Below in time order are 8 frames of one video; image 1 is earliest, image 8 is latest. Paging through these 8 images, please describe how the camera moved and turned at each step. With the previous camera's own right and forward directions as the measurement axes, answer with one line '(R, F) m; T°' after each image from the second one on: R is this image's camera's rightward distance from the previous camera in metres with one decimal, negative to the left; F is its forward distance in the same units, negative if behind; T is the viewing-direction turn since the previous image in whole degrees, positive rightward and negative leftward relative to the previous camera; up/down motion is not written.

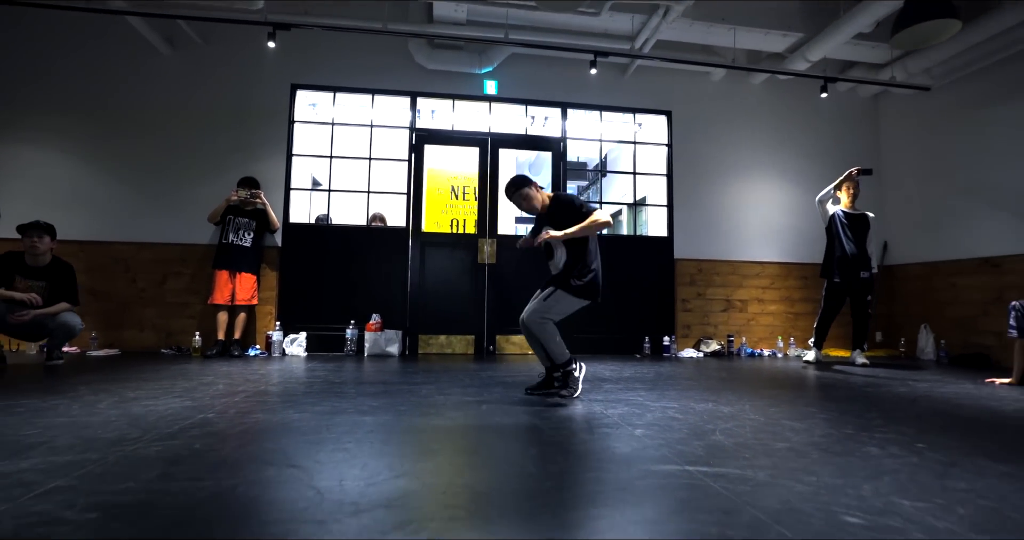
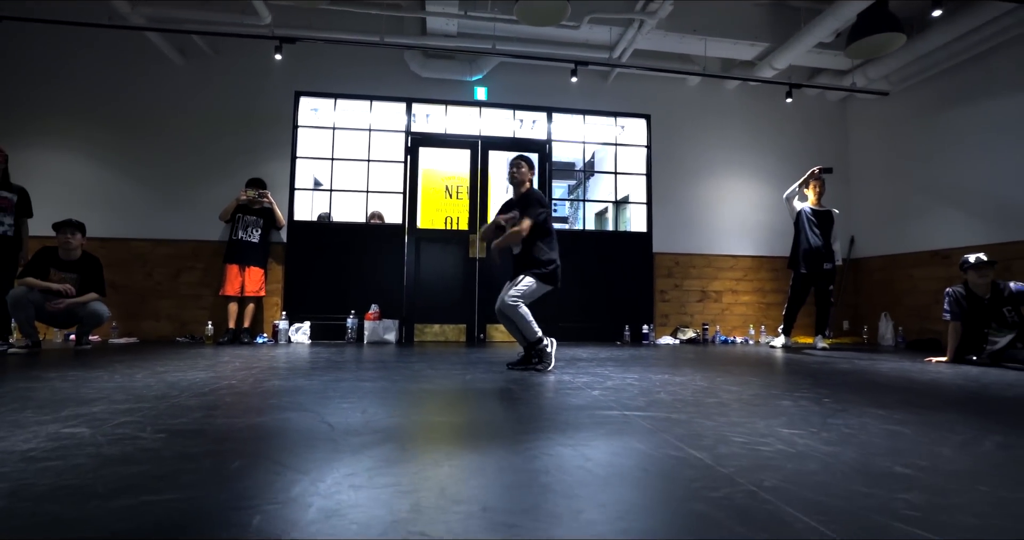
(+0.1, -0.4) m; 0°
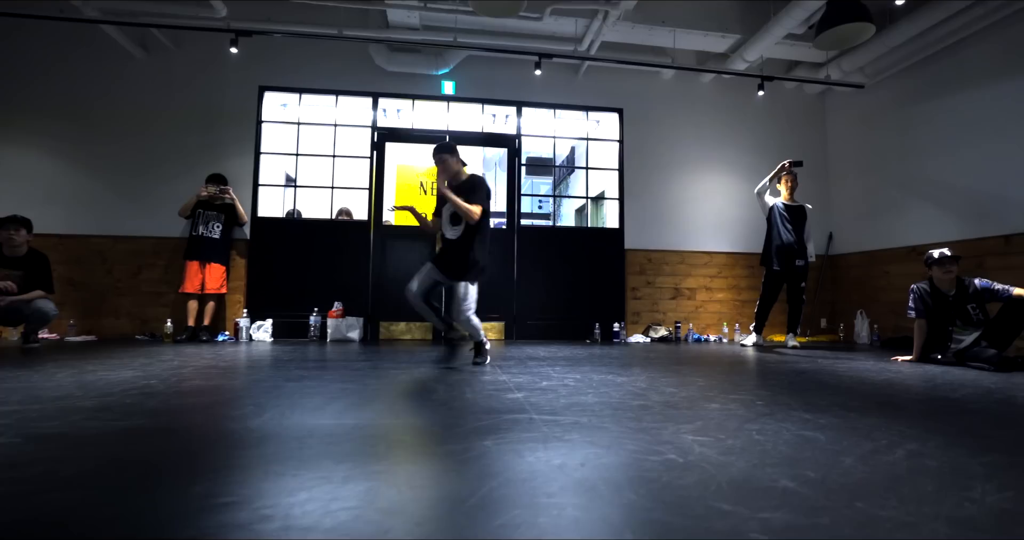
(+0.4, +0.1) m; 0°
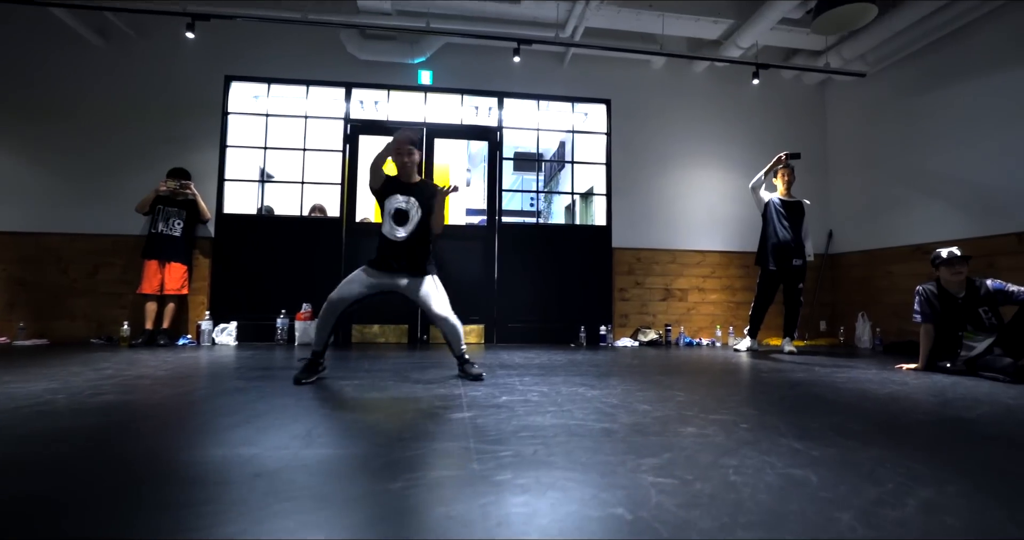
(+0.2, +0.3) m; 0°
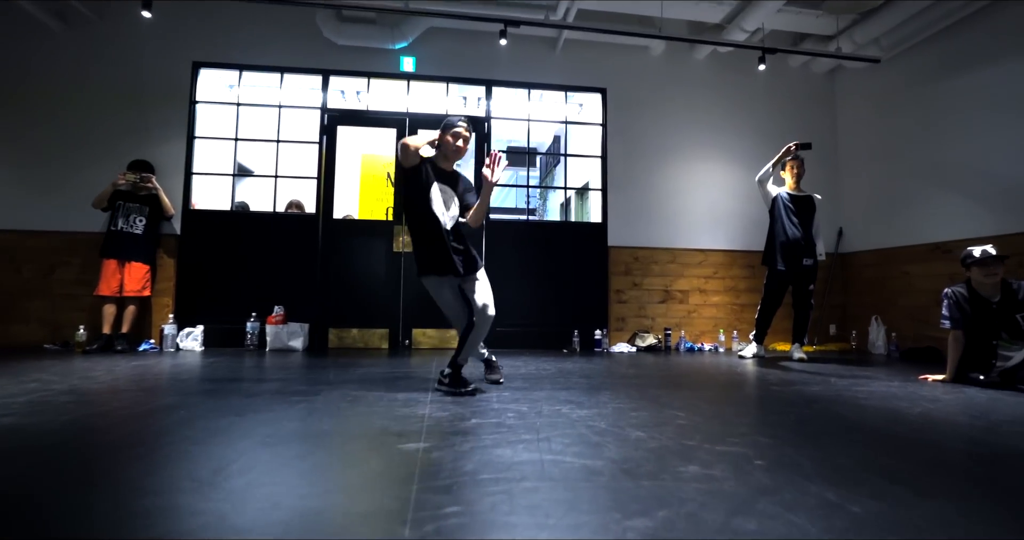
(+0.1, +0.3) m; 0°
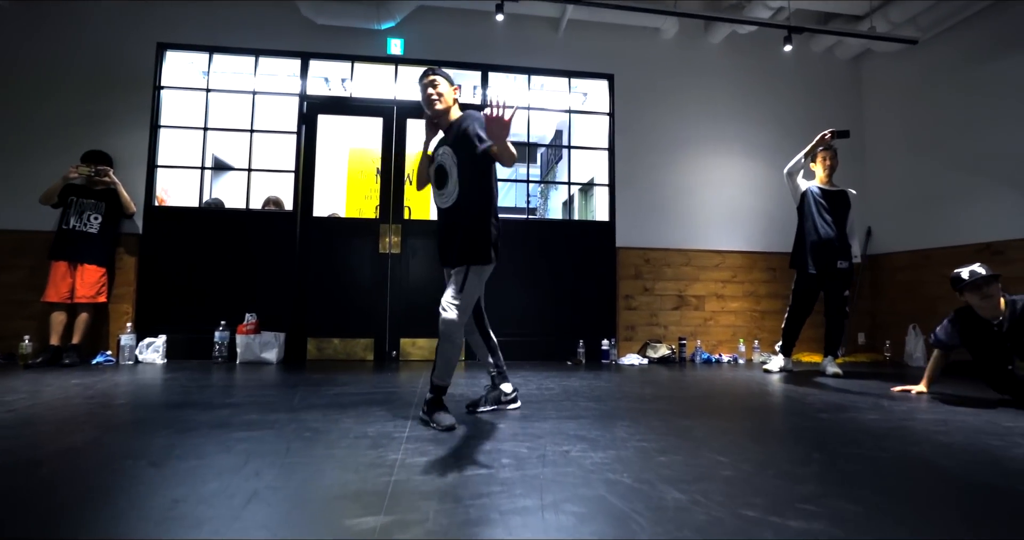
(0.0, +0.5) m; 0°
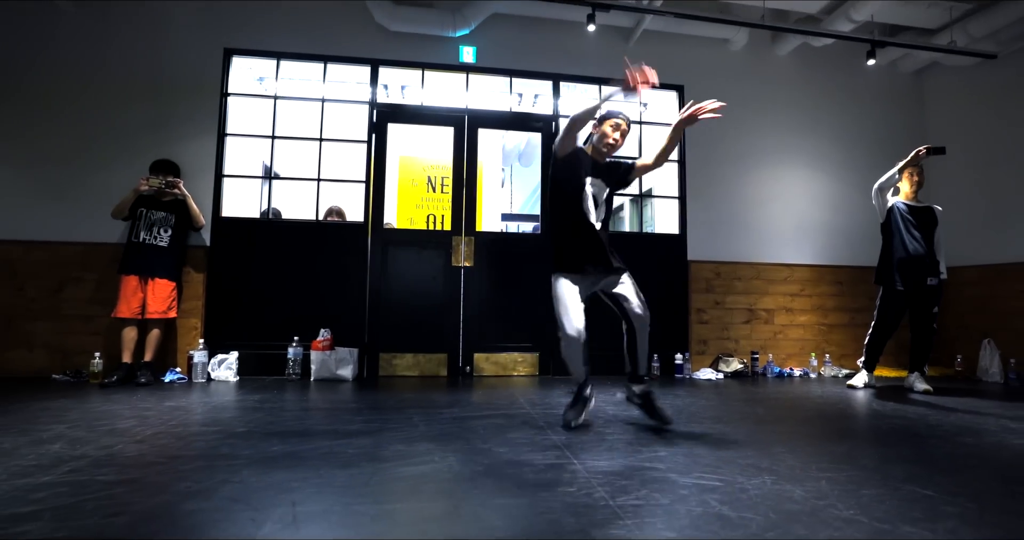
(-0.7, +0.1) m; +1°
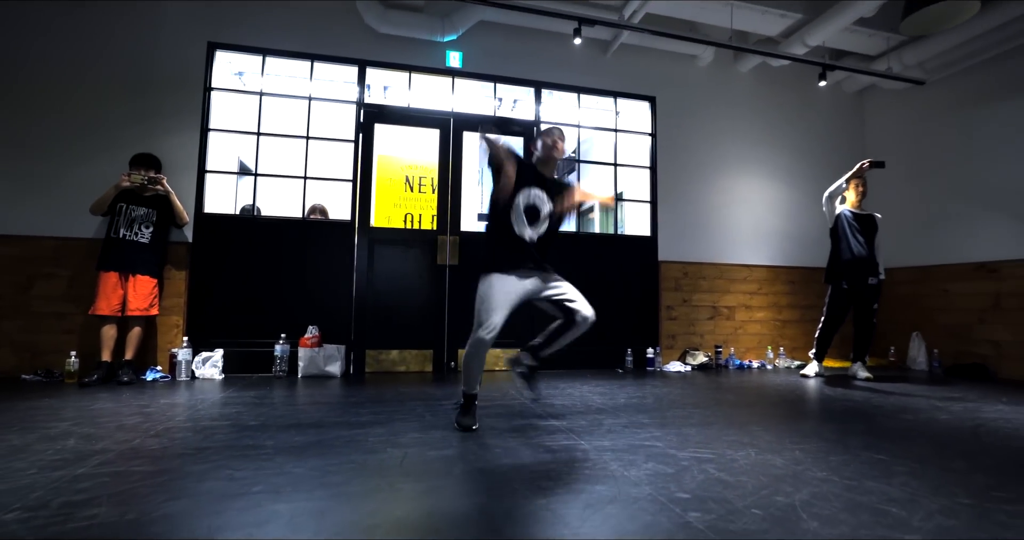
(-0.3, -0.2) m; +5°
